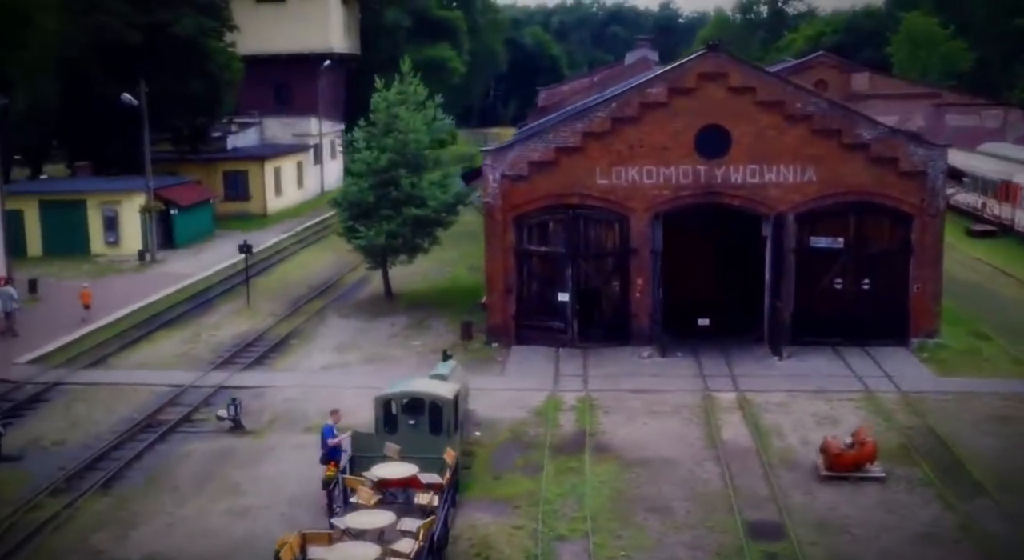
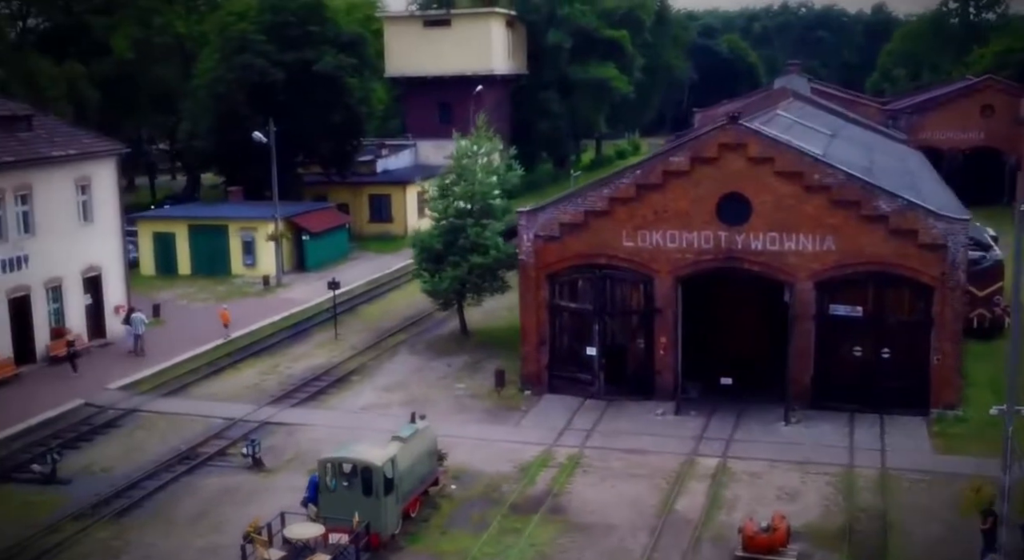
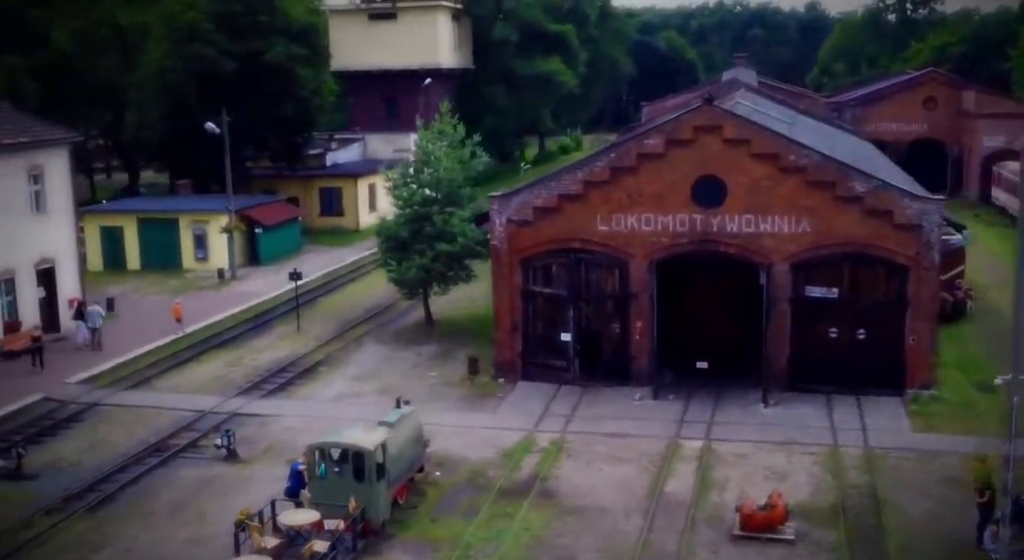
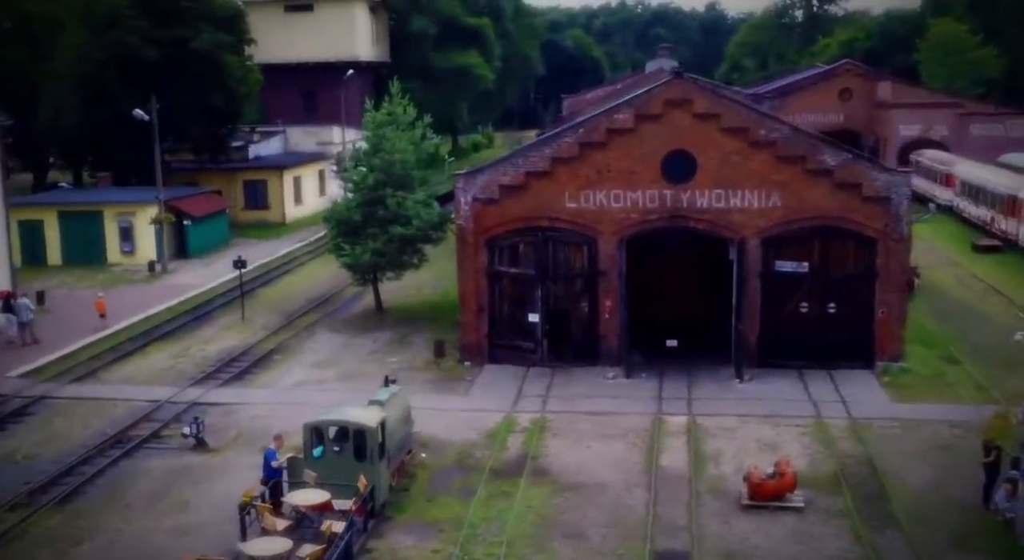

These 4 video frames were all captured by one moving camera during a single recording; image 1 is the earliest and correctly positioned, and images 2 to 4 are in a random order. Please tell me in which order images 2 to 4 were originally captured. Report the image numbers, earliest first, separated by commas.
4, 3, 2
